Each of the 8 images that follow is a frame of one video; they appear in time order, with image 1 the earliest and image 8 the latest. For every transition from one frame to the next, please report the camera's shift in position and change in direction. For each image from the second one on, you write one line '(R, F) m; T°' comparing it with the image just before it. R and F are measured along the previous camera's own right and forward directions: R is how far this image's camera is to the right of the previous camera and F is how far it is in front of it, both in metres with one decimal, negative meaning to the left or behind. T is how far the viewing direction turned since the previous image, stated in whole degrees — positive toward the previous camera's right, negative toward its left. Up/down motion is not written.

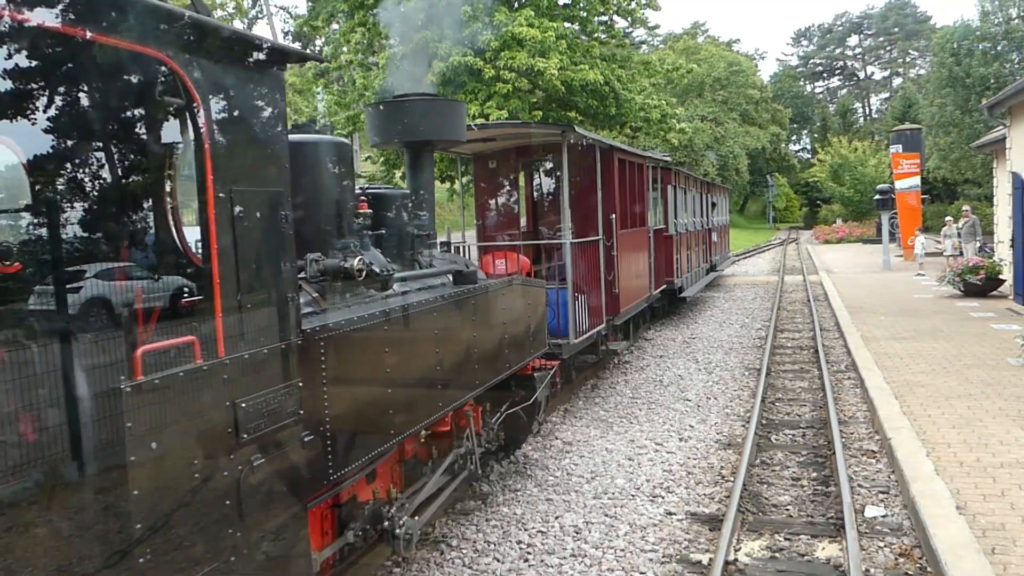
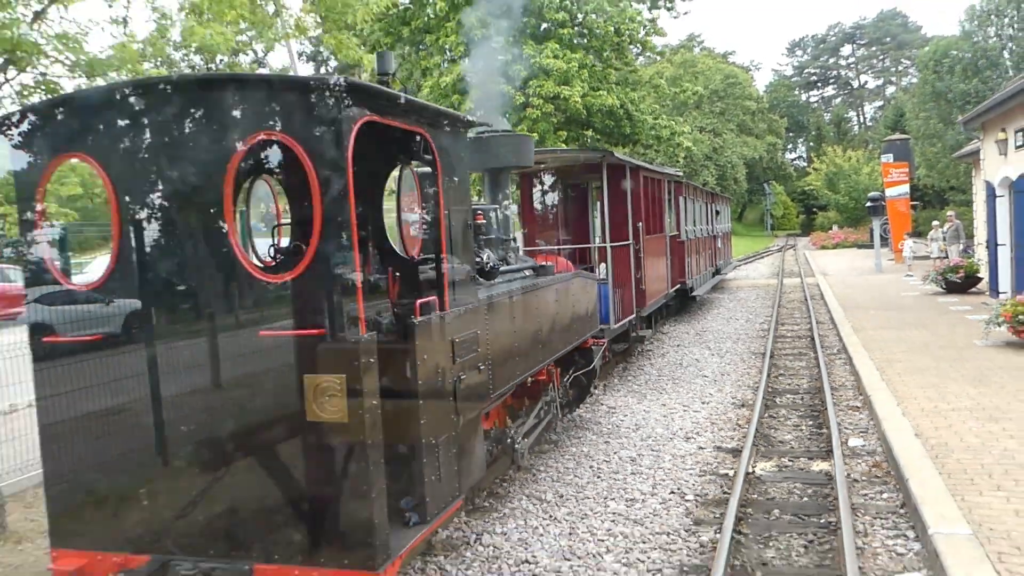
(-0.5, -1.5) m; 0°
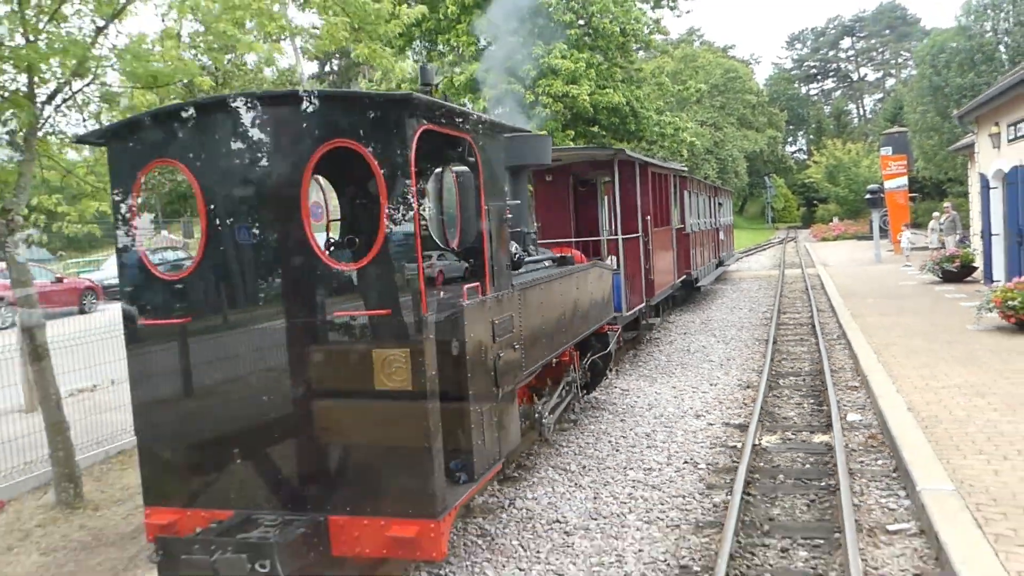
(-0.1, -0.5) m; 0°
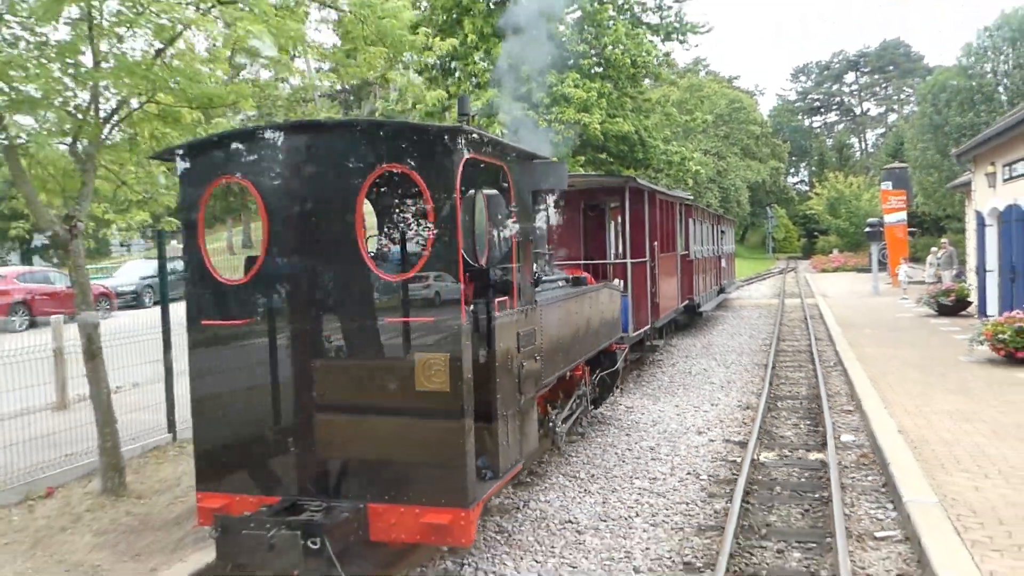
(-0.1, -0.4) m; 0°
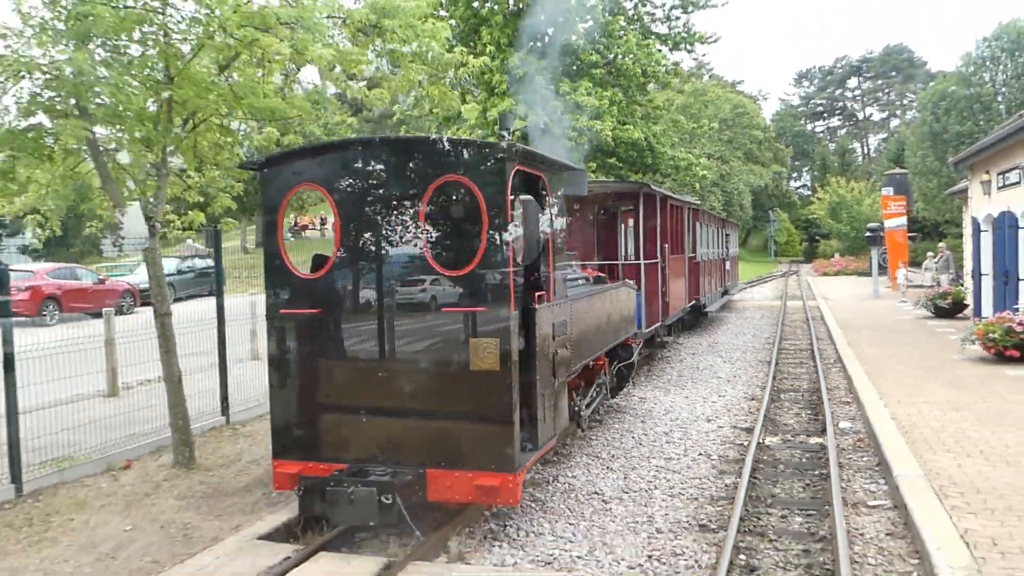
(-0.2, -0.6) m; 0°
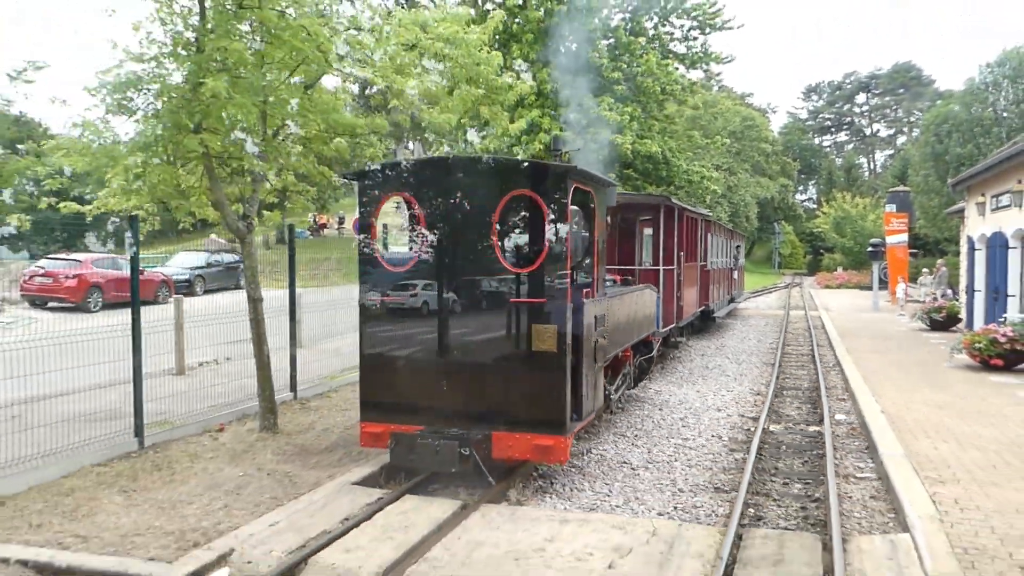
(-0.3, -1.0) m; 0°
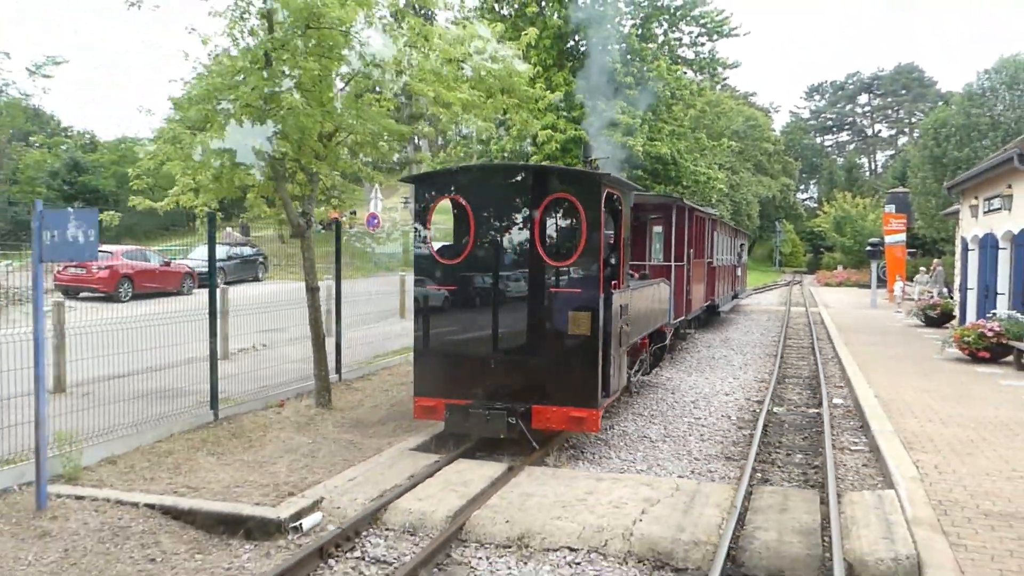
(-0.3, -0.8) m; 0°
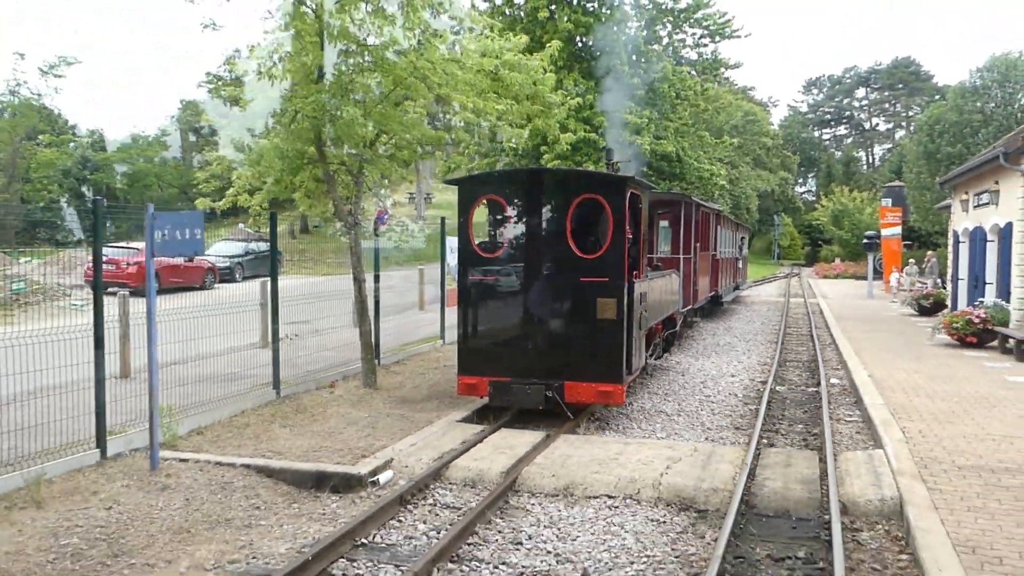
(-0.3, -0.9) m; 0°
